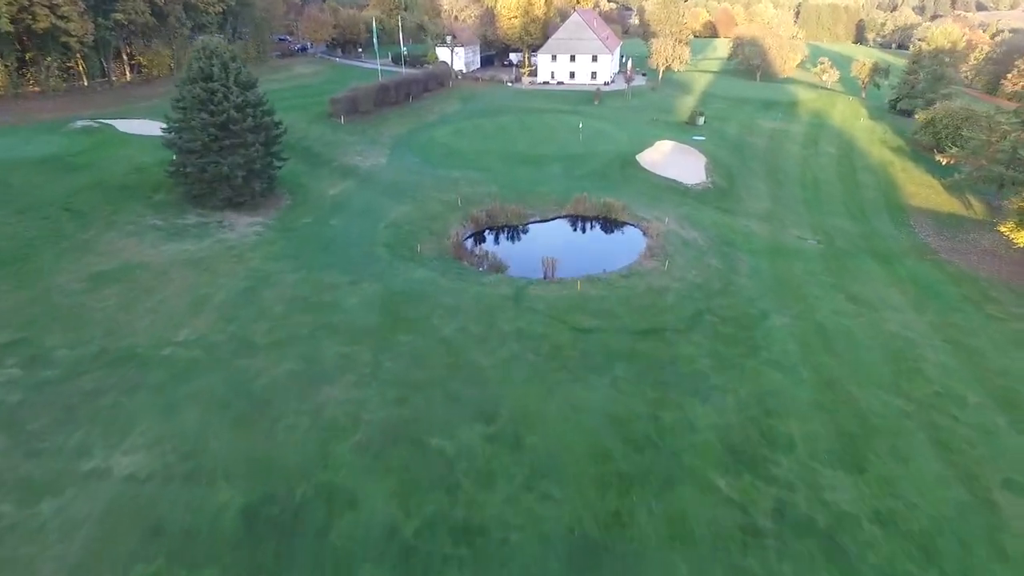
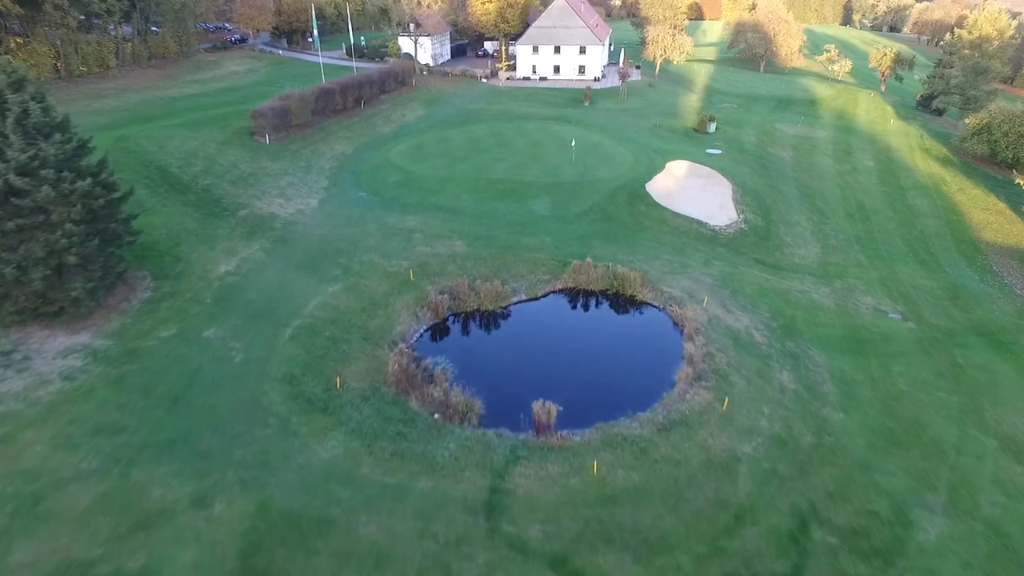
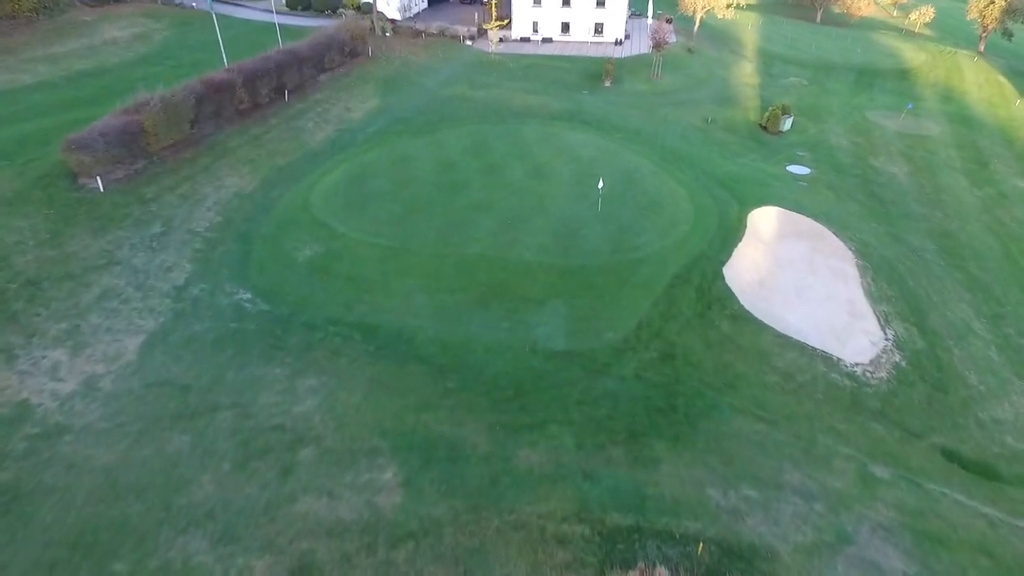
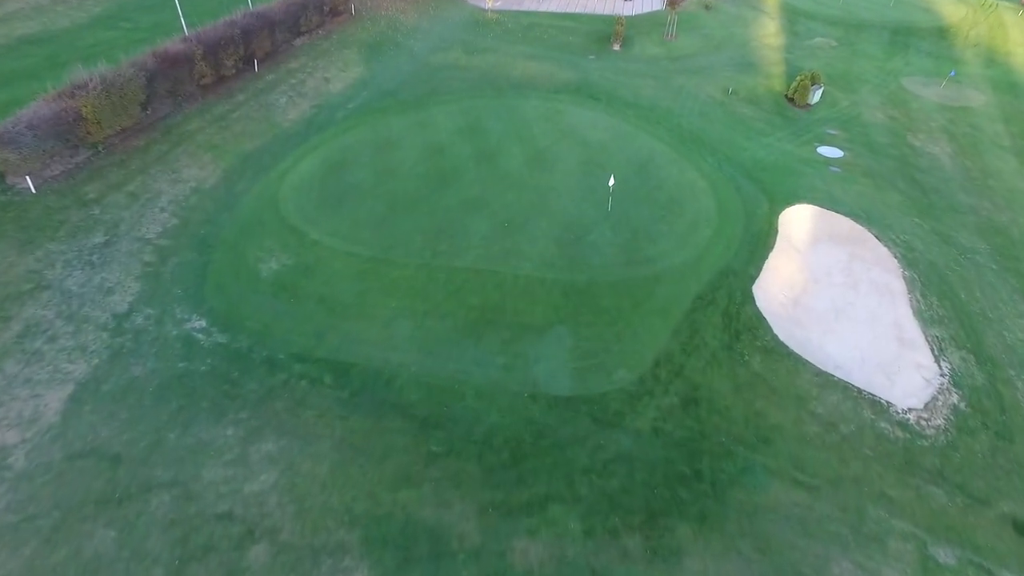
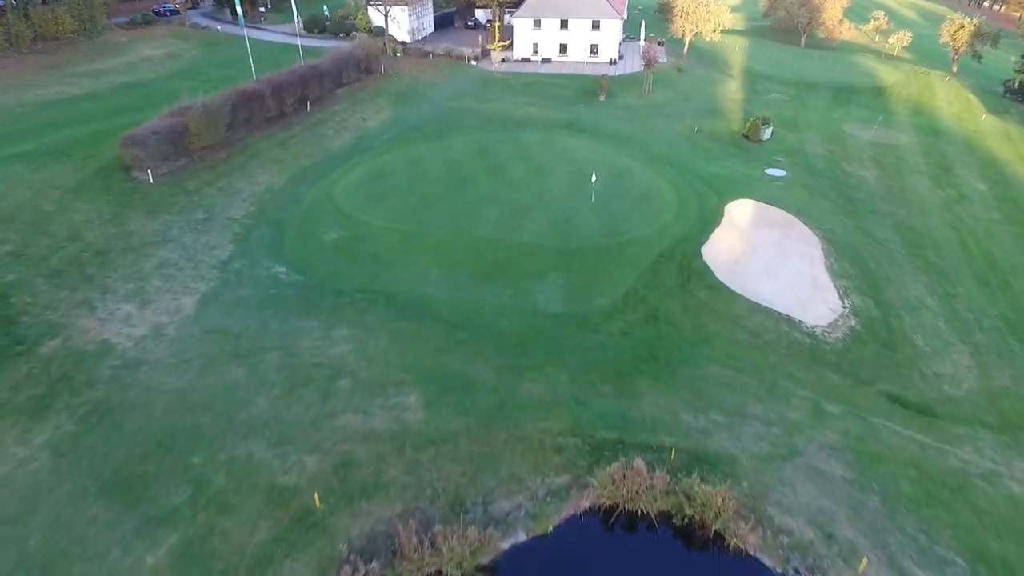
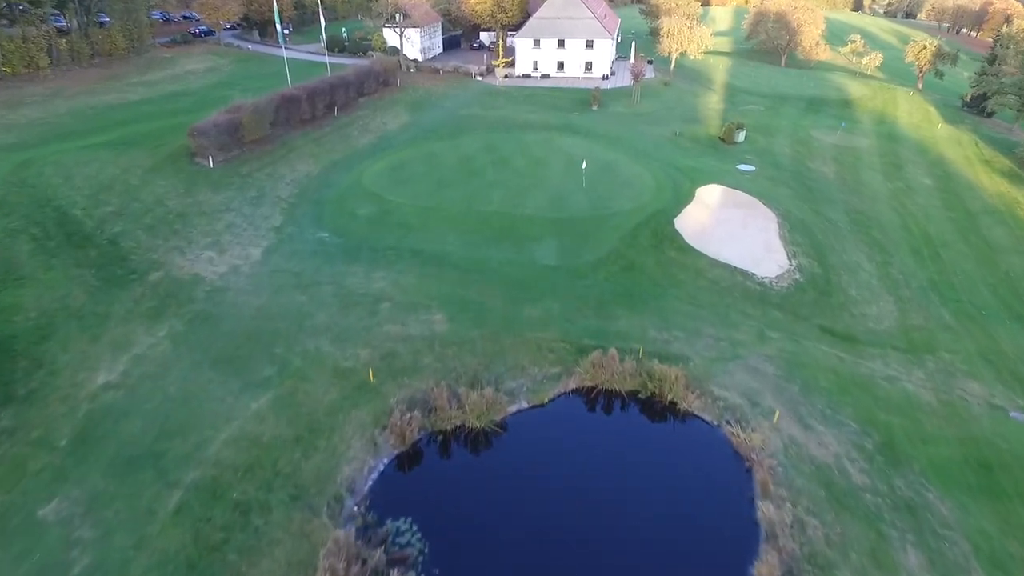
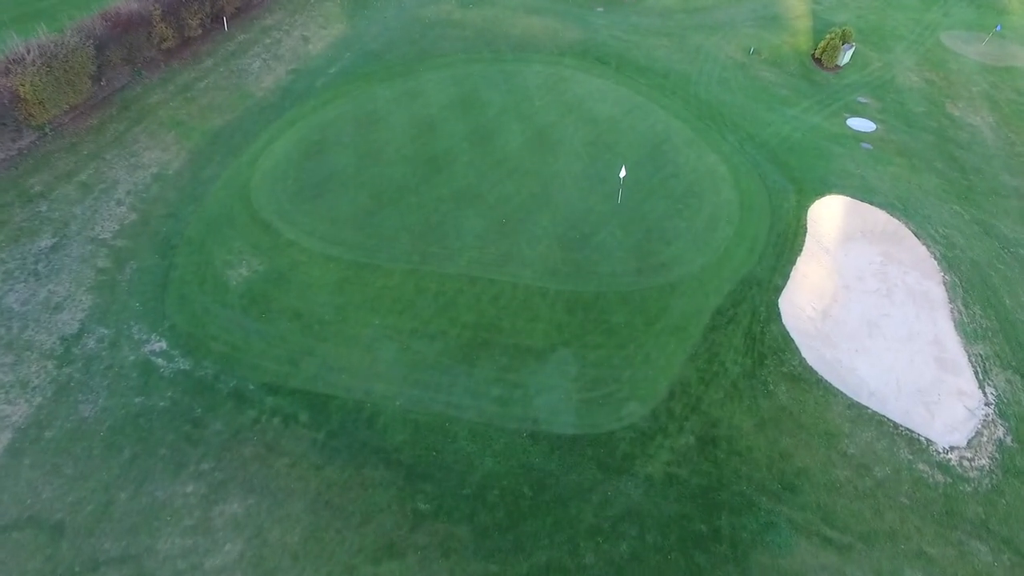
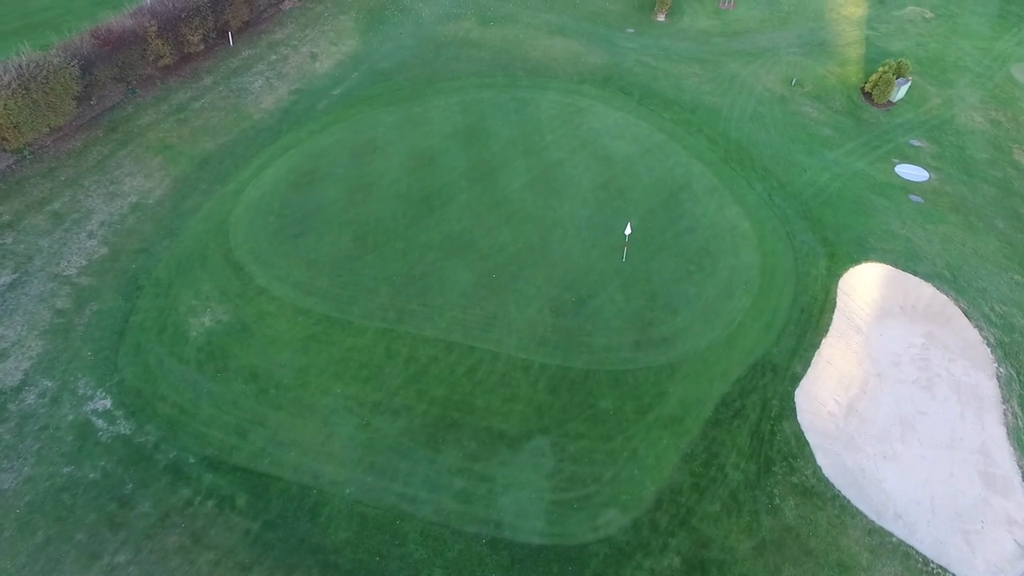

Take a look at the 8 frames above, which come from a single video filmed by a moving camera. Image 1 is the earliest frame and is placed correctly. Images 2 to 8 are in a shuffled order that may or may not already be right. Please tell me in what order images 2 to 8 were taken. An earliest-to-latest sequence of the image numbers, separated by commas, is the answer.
2, 6, 5, 3, 4, 7, 8
